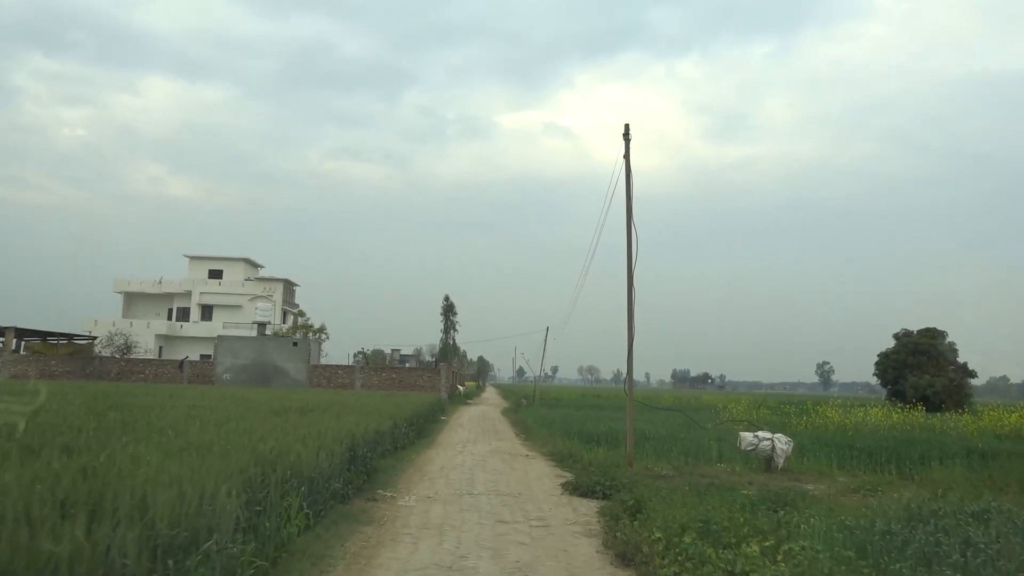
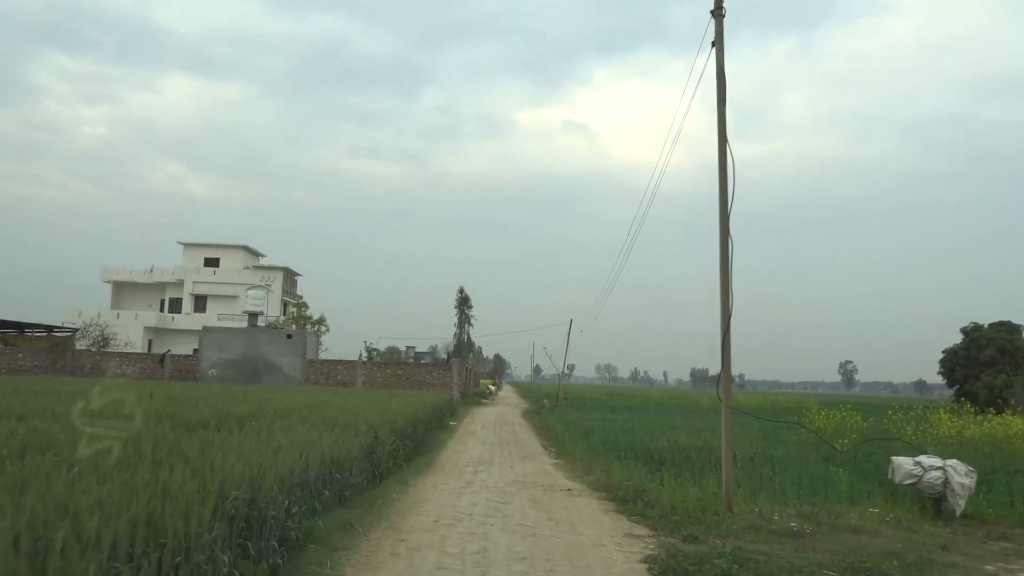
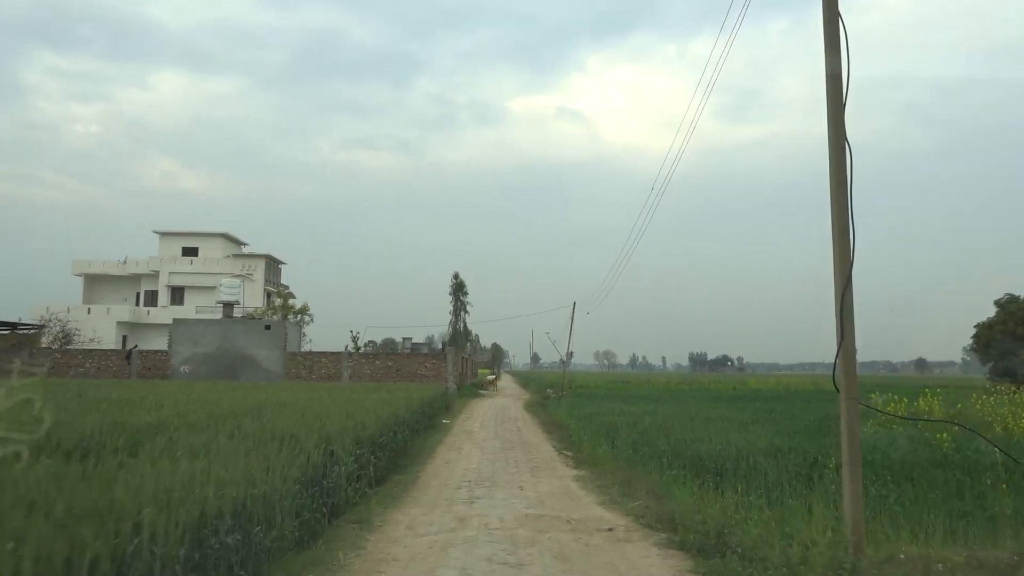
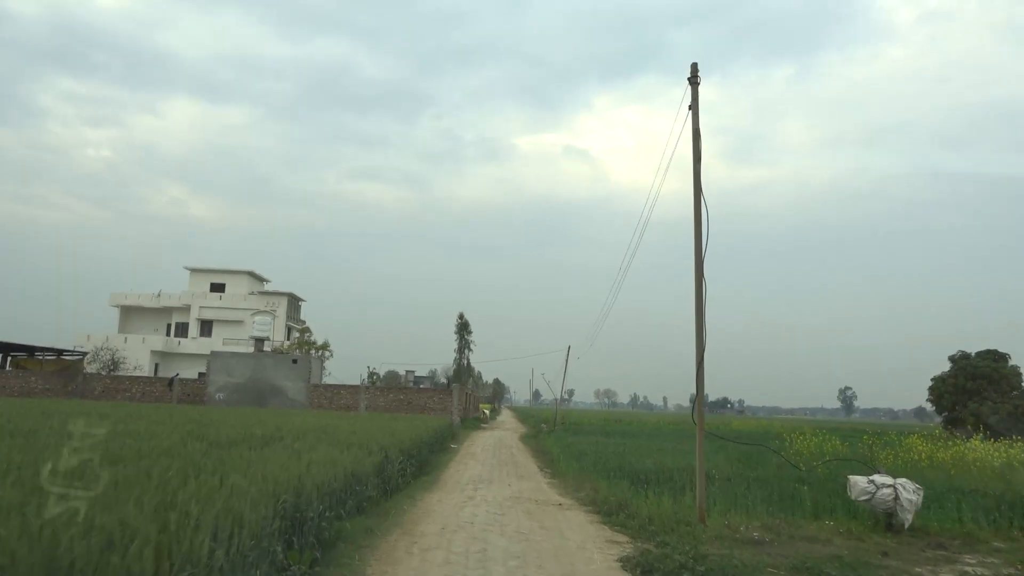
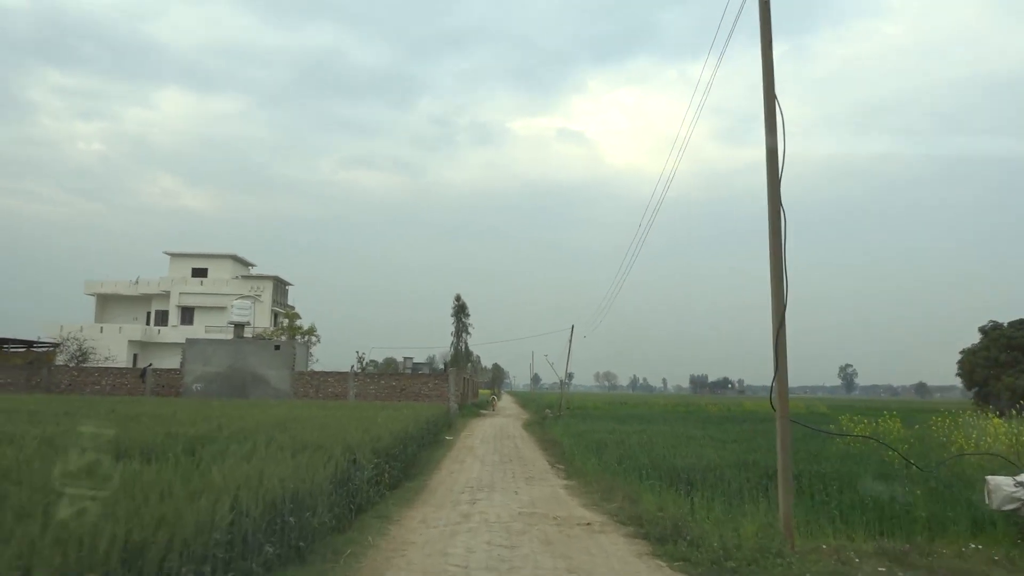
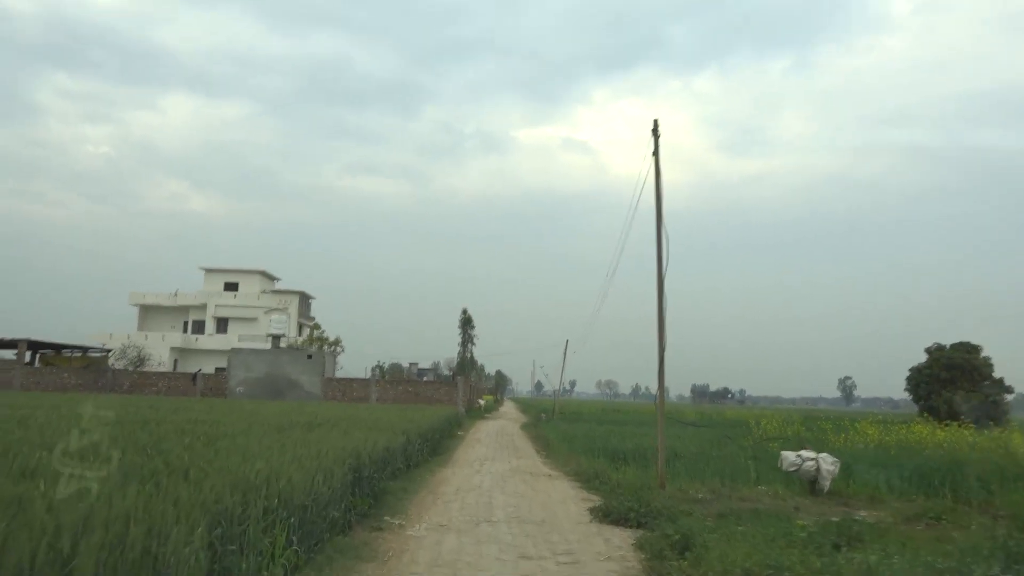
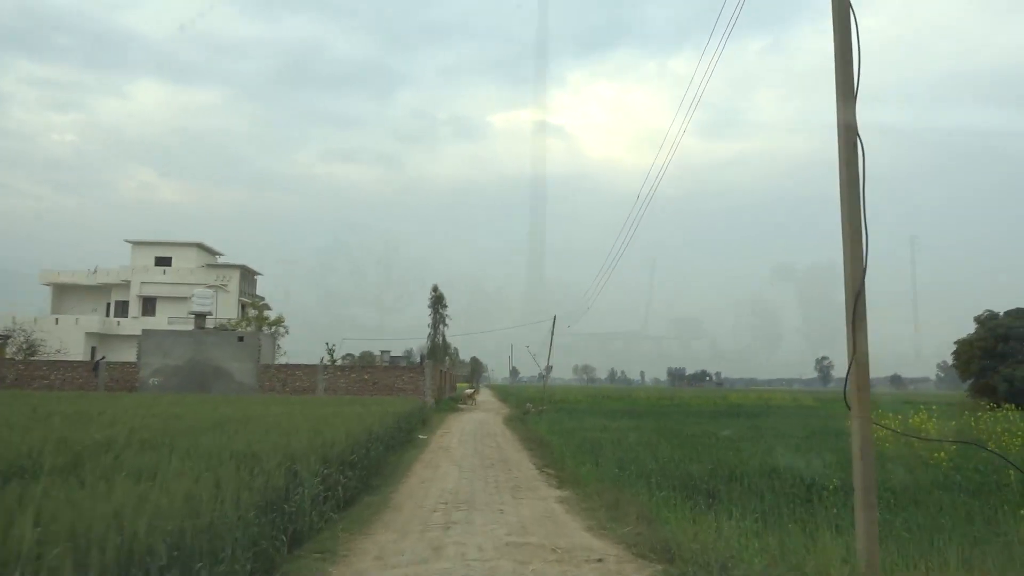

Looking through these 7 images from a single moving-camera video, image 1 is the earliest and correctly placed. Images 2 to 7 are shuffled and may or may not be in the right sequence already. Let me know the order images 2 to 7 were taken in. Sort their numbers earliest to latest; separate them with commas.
6, 4, 2, 5, 3, 7
